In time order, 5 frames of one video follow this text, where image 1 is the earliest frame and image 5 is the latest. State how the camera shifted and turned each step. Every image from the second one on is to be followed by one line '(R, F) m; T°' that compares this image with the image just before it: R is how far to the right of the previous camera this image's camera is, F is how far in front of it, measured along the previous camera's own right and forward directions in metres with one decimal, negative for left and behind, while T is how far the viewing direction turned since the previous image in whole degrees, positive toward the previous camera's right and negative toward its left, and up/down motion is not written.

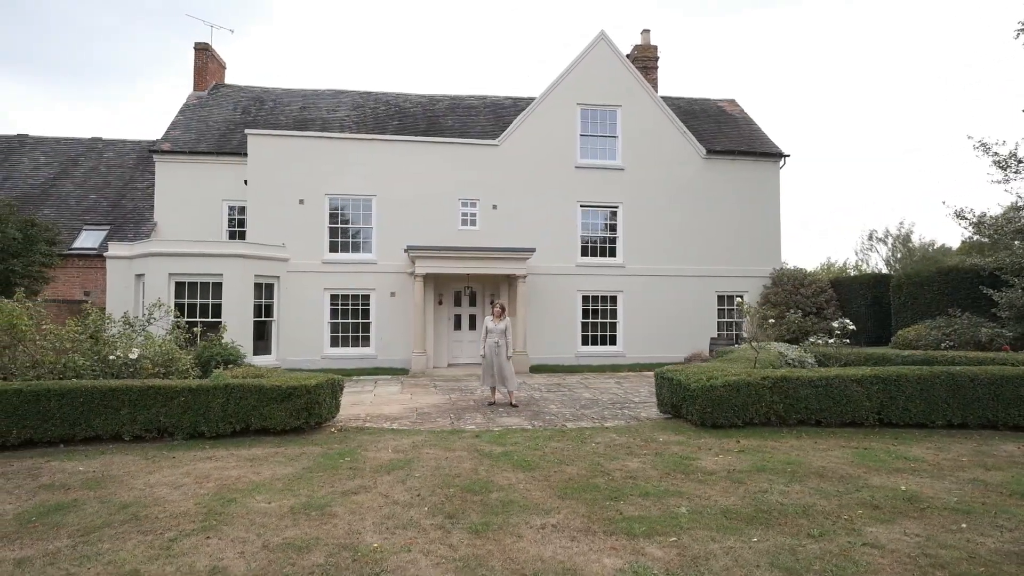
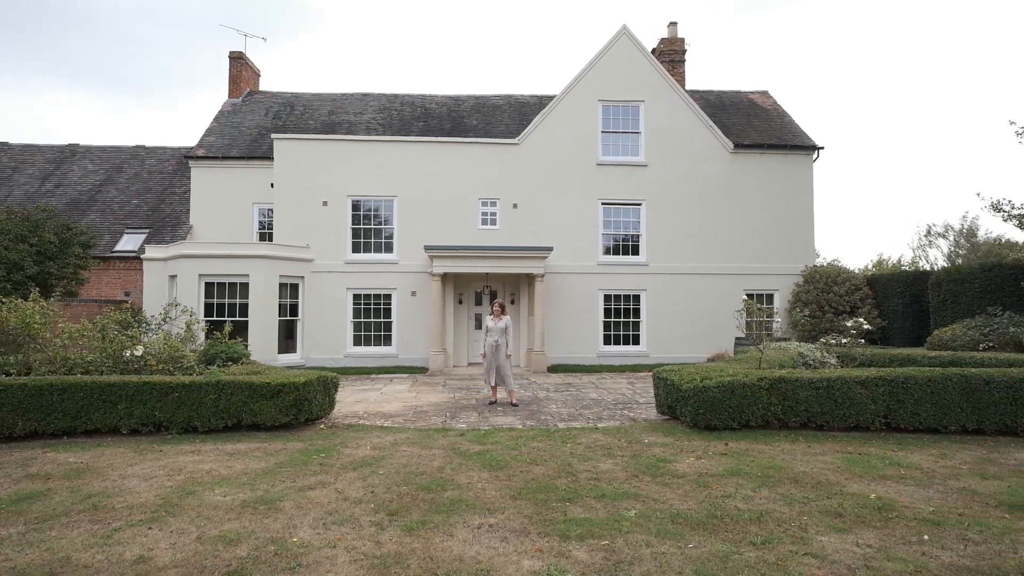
(+0.8, +0.1) m; -5°
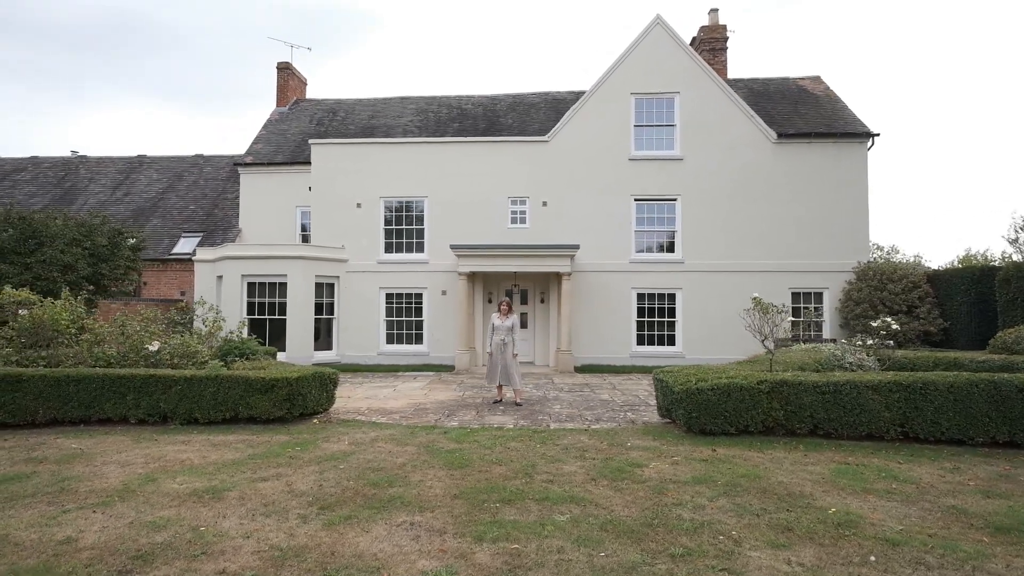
(+1.0, +0.1) m; -6°
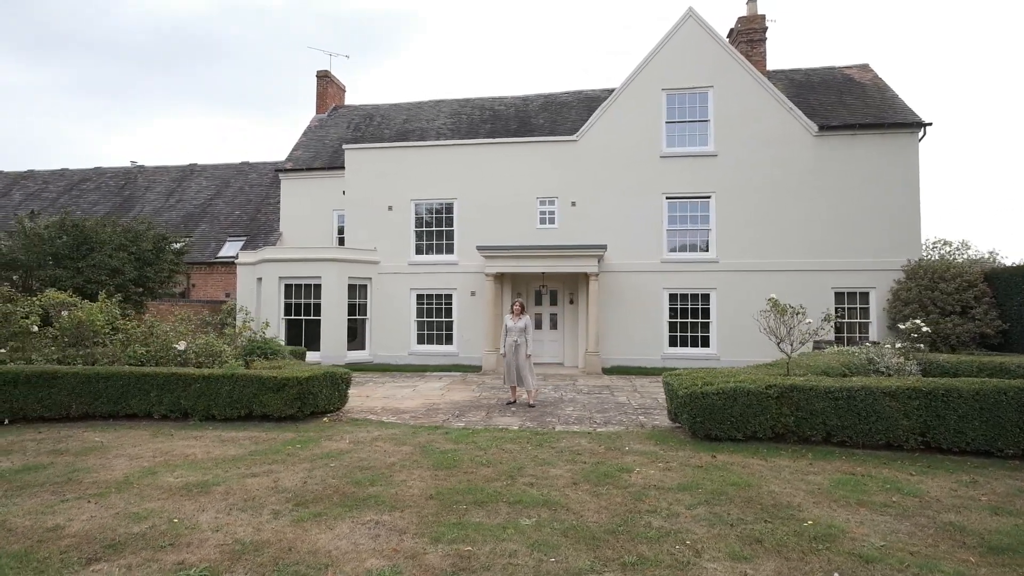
(+0.6, 0.0) m; -5°
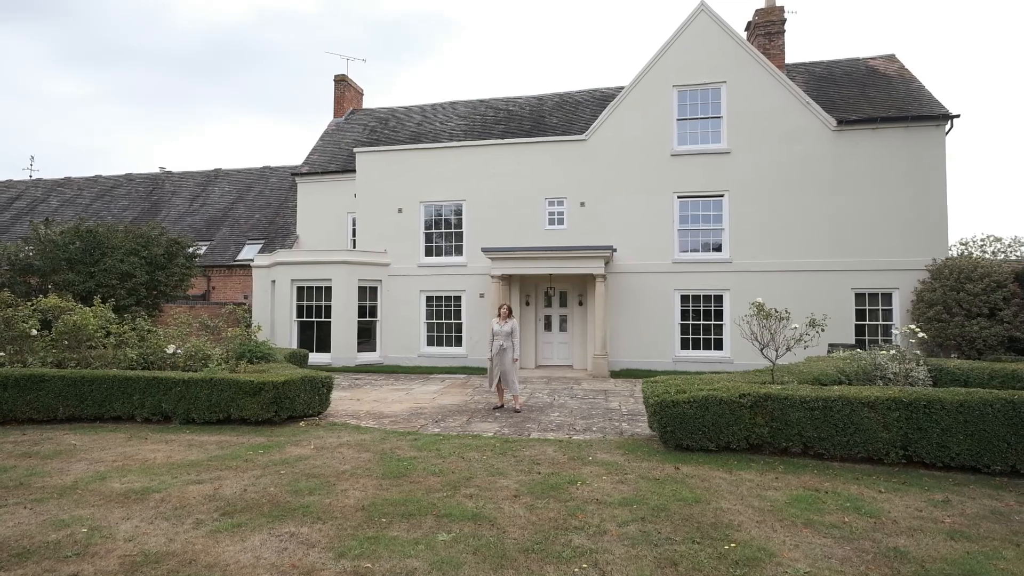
(+0.8, +0.1) m; -4°
